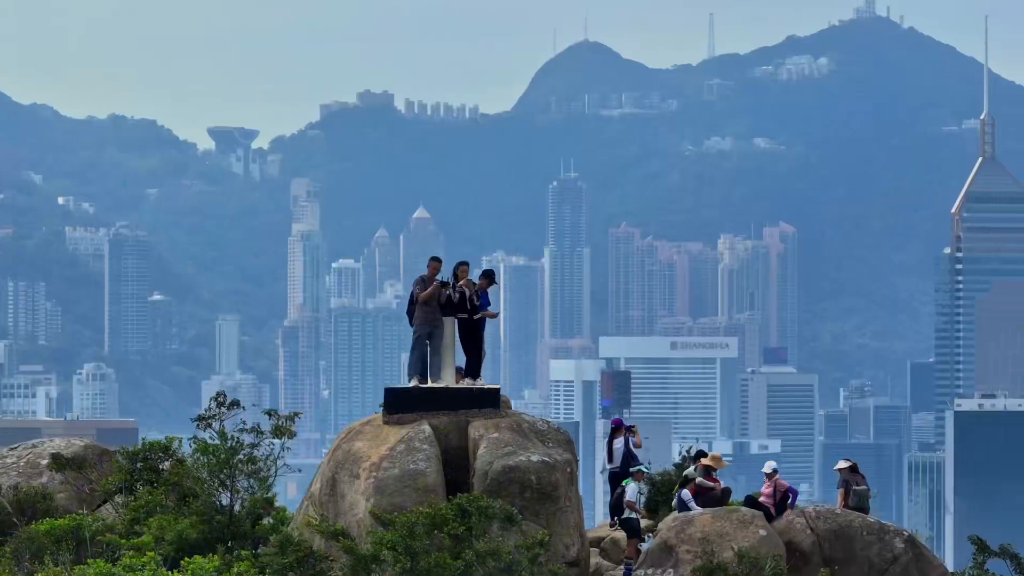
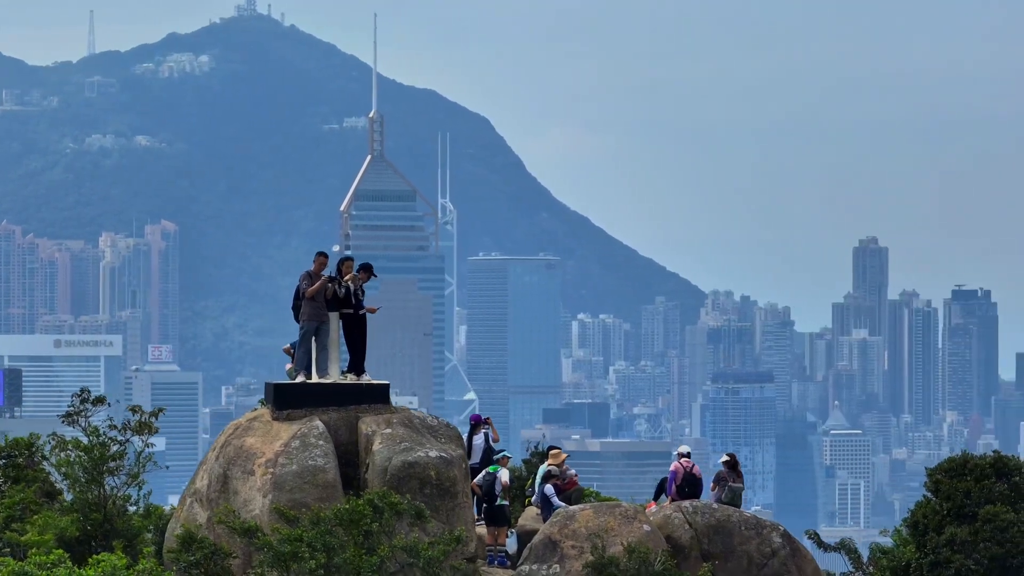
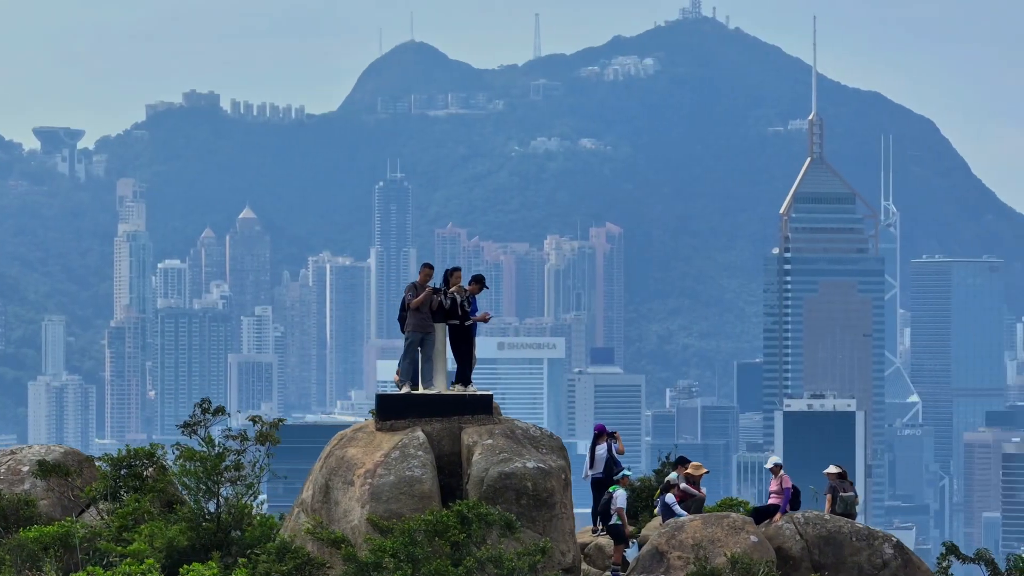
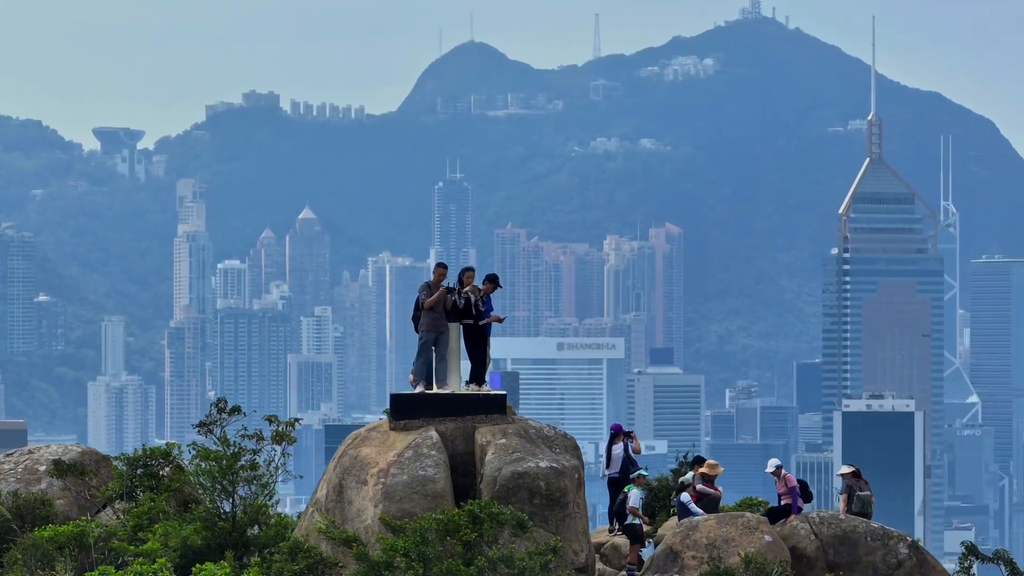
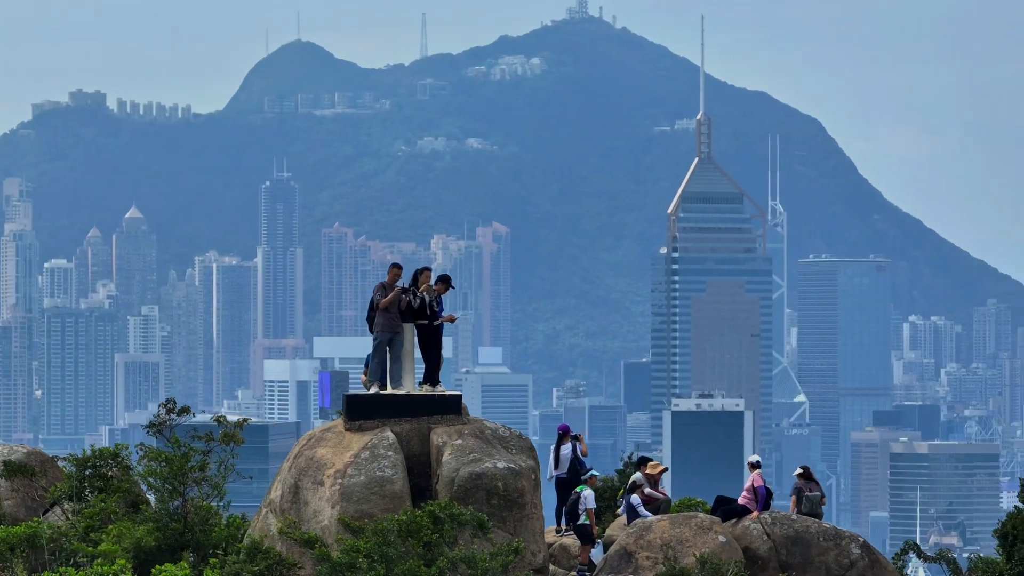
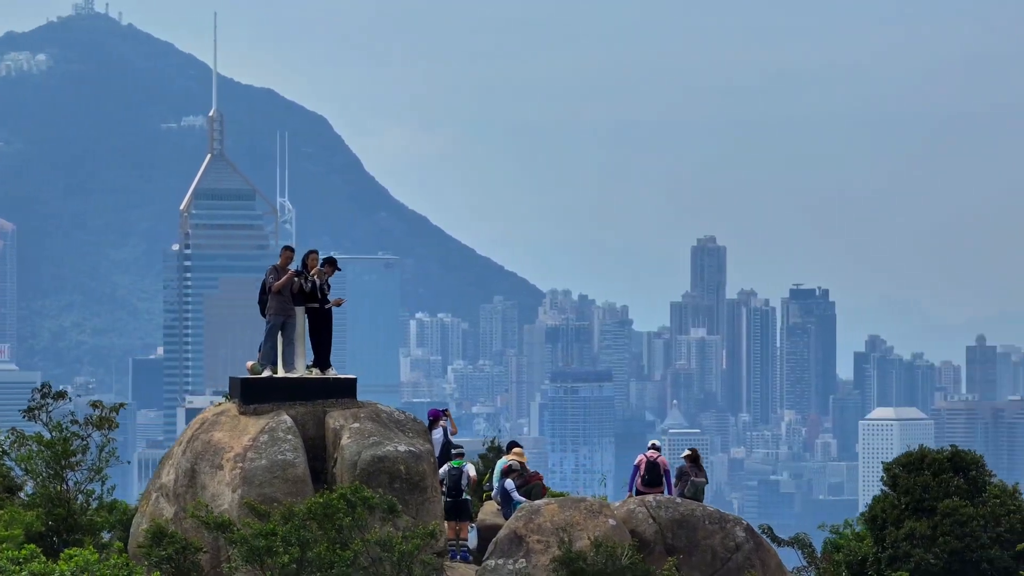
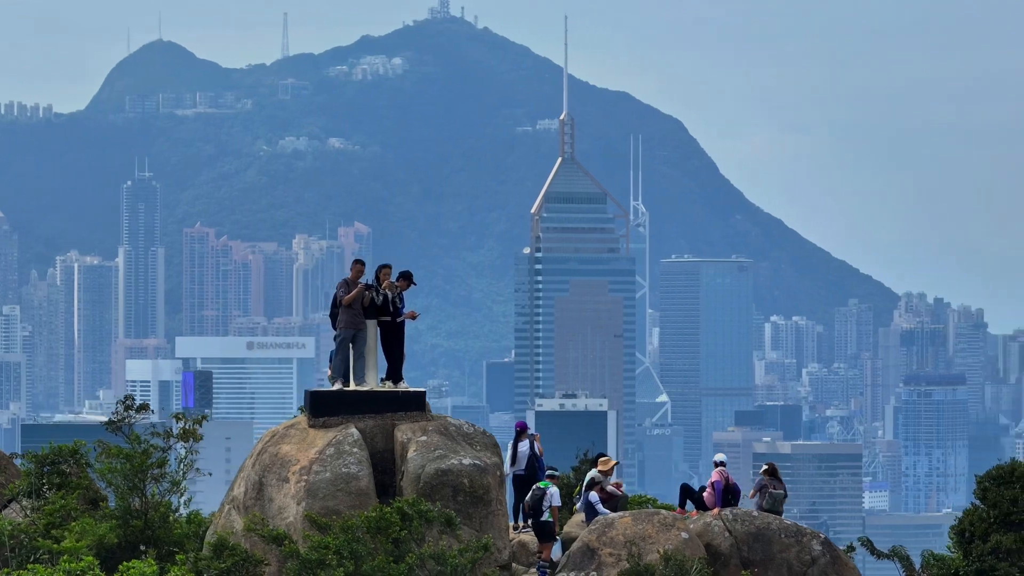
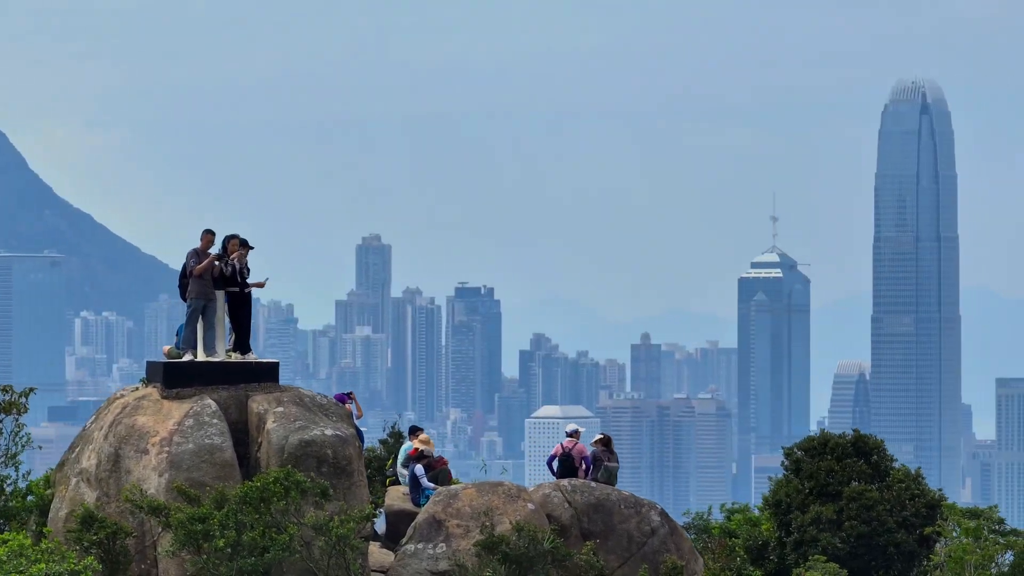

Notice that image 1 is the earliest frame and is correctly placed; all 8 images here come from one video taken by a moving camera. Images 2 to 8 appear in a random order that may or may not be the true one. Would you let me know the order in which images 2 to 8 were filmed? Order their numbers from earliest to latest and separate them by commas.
4, 3, 5, 7, 2, 6, 8
